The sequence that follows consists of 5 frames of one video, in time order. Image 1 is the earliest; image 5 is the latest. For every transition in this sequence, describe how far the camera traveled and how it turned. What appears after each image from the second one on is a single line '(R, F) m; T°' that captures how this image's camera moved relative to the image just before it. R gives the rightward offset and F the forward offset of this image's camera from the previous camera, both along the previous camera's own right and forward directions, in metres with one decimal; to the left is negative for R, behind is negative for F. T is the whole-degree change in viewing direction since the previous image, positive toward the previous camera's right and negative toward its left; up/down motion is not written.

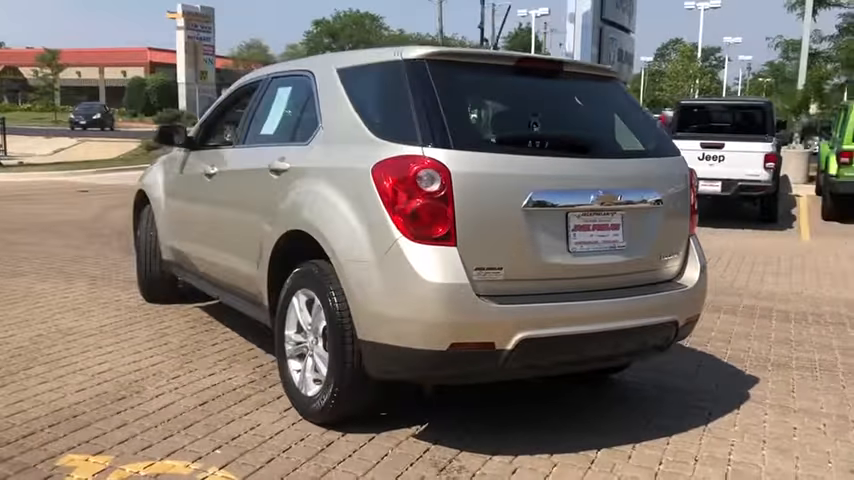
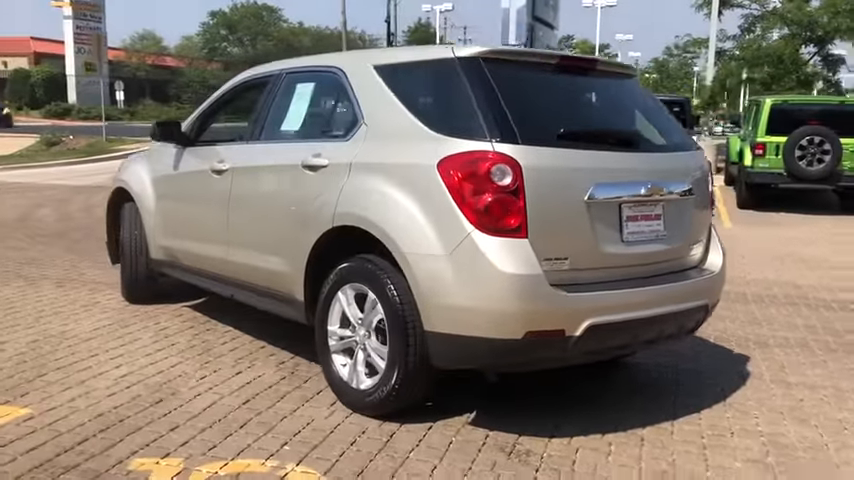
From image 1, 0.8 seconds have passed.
(-0.8, -0.1) m; +7°
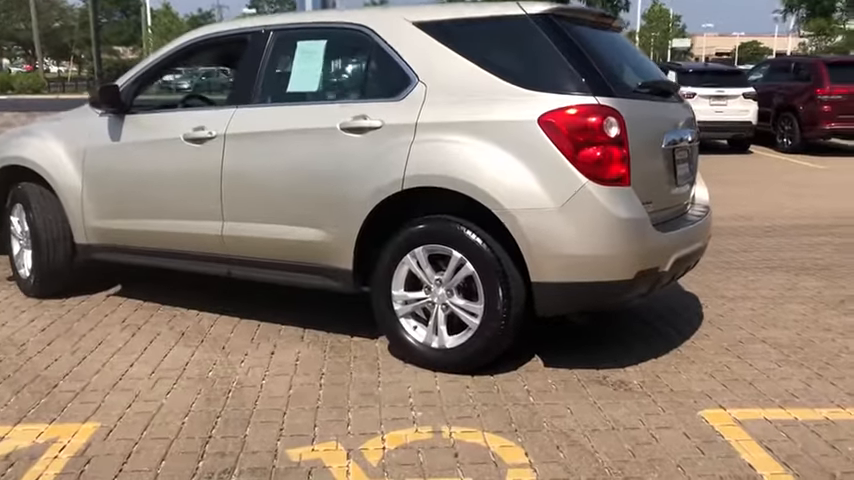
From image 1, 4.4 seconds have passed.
(-2.0, +0.3) m; +20°
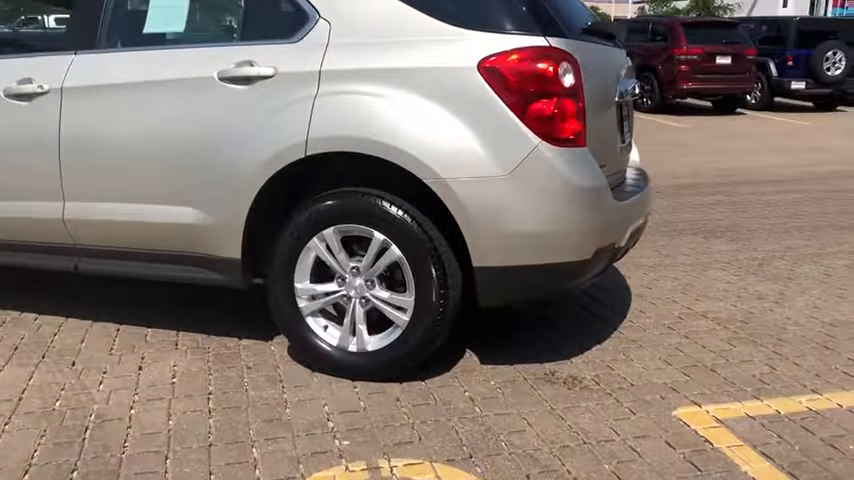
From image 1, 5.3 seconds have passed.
(-0.3, +0.9) m; +10°
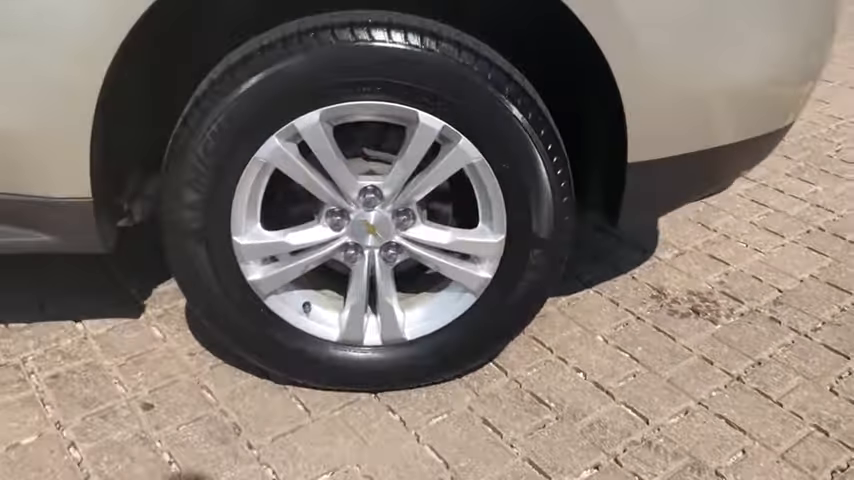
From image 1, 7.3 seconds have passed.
(-0.8, +2.1) m; +21°
